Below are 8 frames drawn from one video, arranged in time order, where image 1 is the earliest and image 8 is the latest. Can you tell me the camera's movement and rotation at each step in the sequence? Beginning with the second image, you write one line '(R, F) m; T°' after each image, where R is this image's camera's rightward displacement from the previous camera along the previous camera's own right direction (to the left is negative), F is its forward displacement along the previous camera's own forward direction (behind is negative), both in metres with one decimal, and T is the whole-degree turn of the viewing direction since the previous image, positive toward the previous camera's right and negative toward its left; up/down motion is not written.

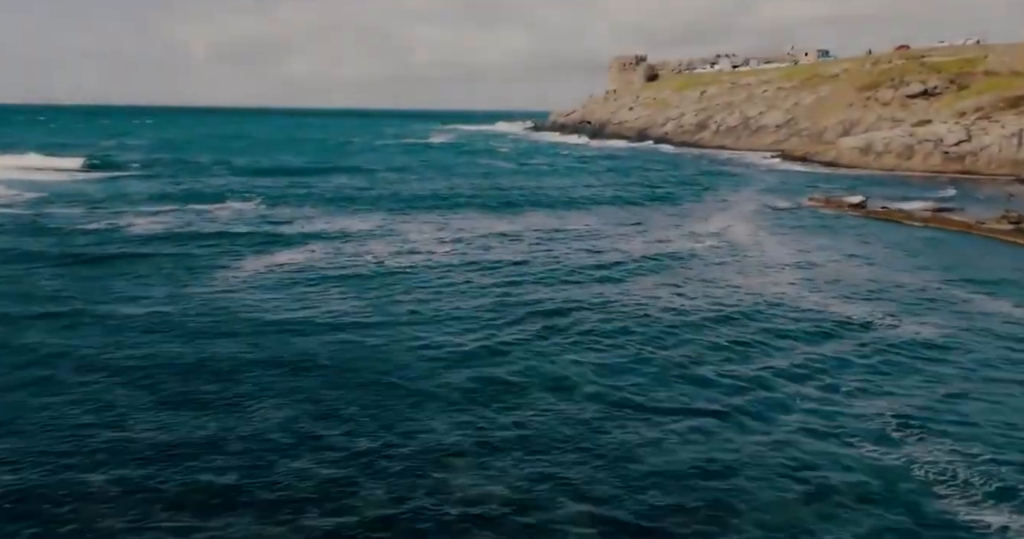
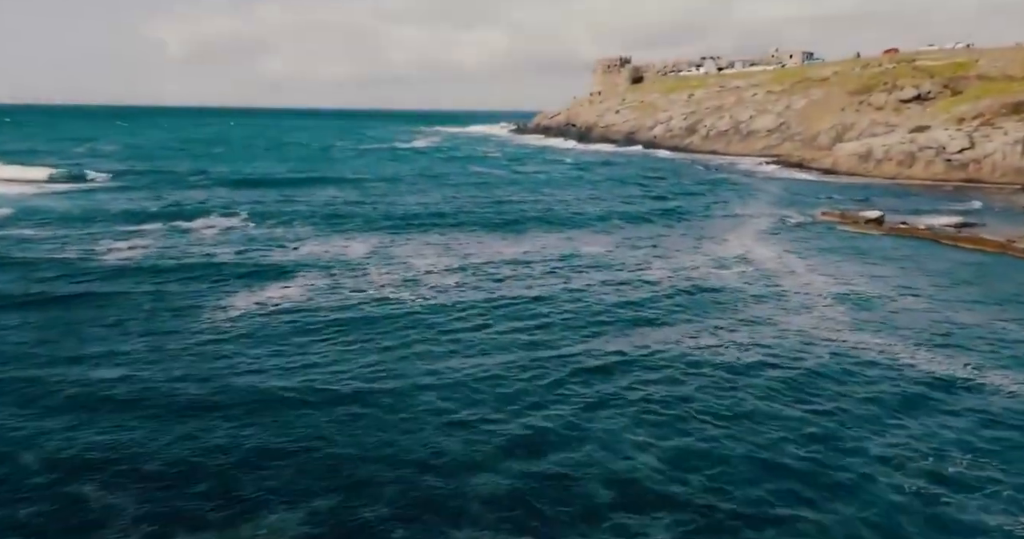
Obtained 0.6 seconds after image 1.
(-1.2, +2.7) m; +1°
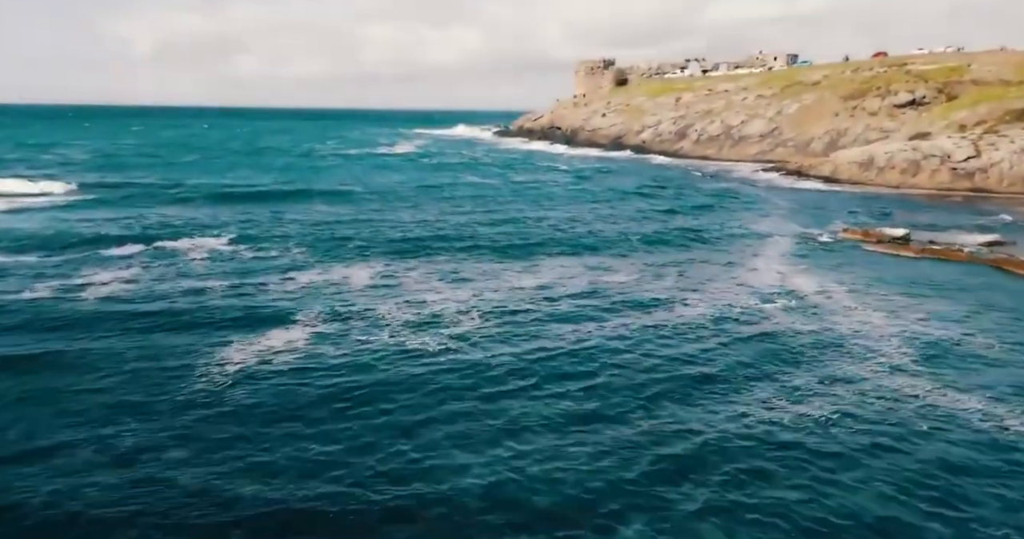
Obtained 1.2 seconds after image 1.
(-1.6, +3.0) m; +2°
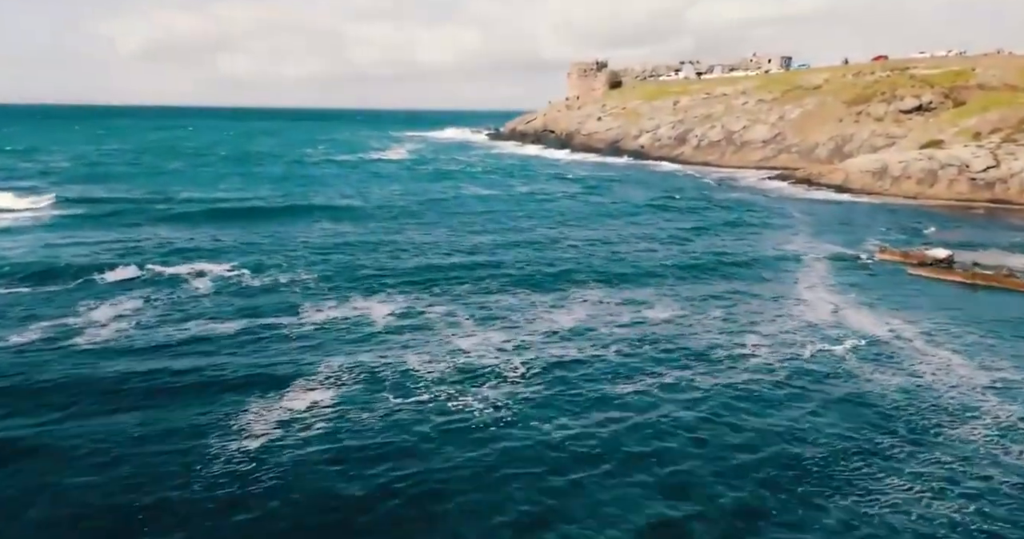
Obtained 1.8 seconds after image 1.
(-1.7, +2.9) m; +1°
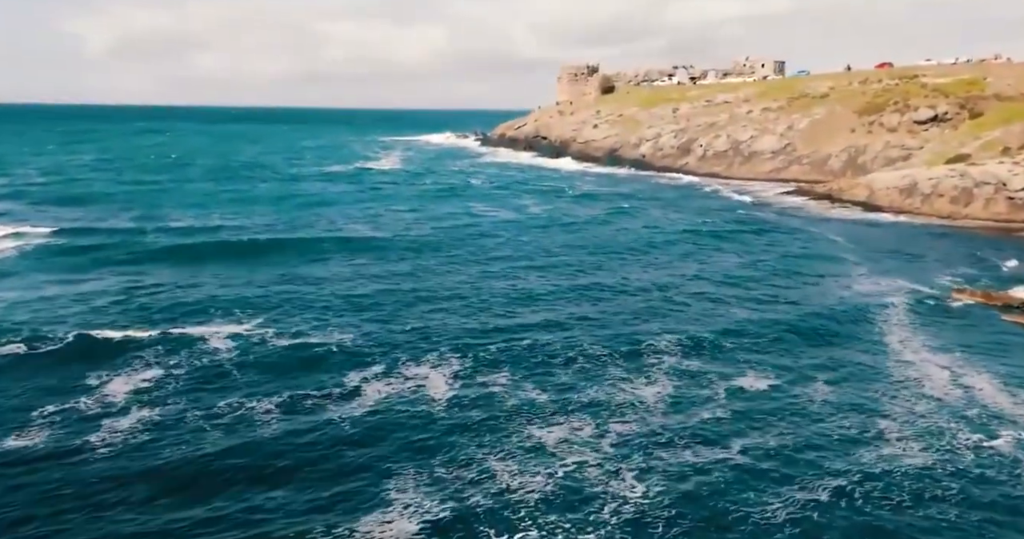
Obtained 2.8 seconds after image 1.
(-3.1, +4.5) m; +1°
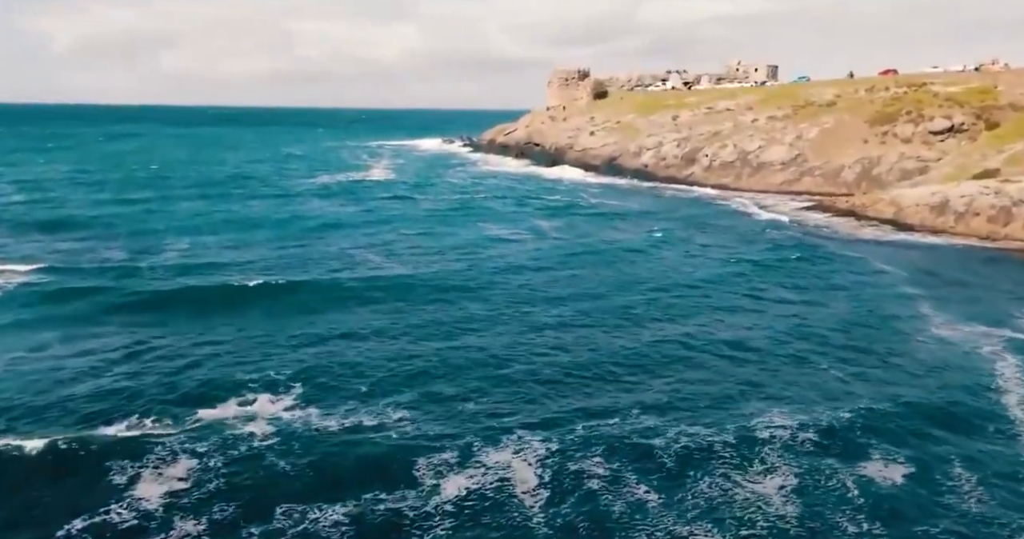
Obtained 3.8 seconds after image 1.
(-3.3, +4.3) m; +2°
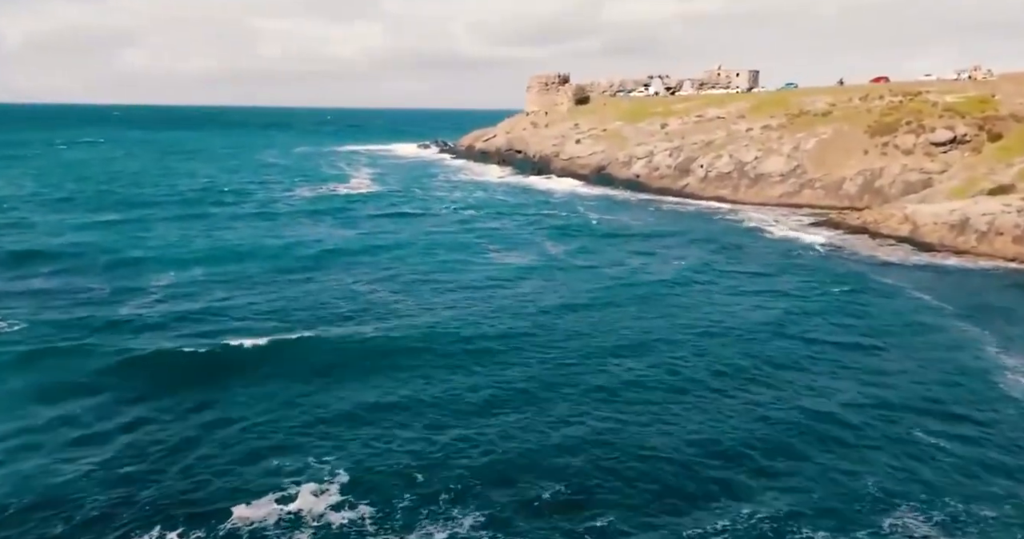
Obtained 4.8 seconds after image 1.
(-3.3, +4.1) m; +2°
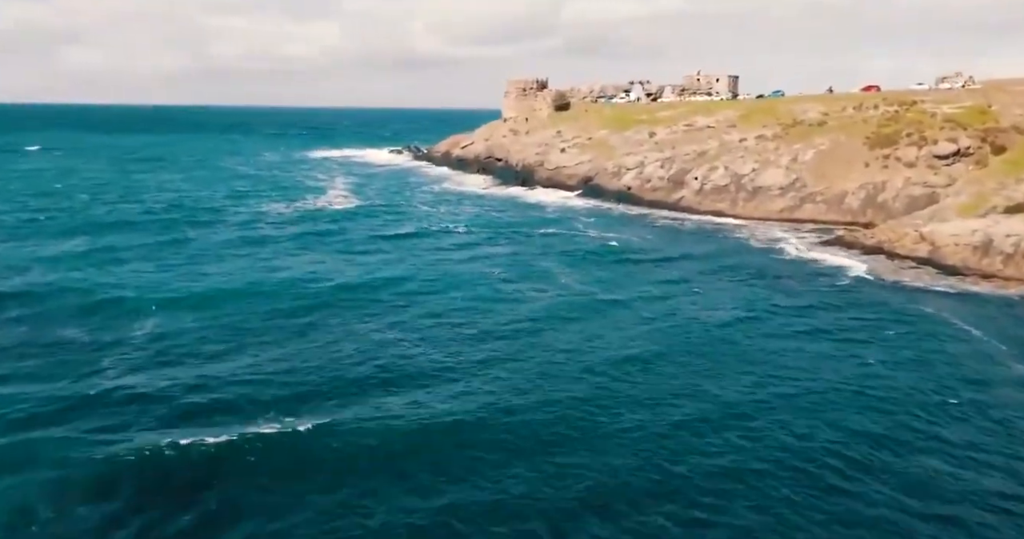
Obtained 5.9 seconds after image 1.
(-3.4, +4.4) m; +2°
